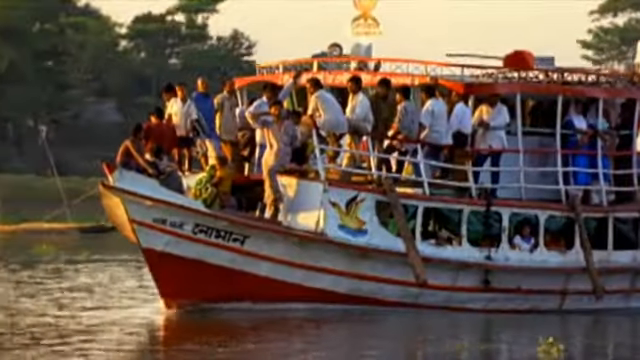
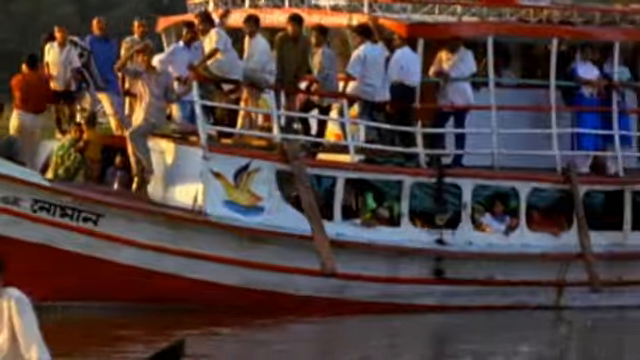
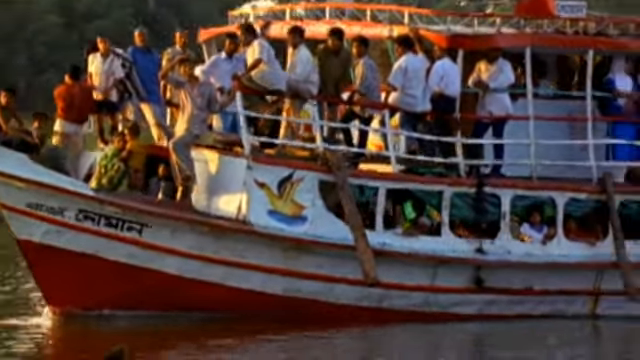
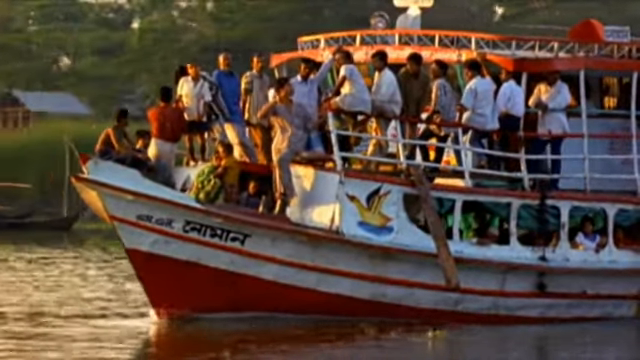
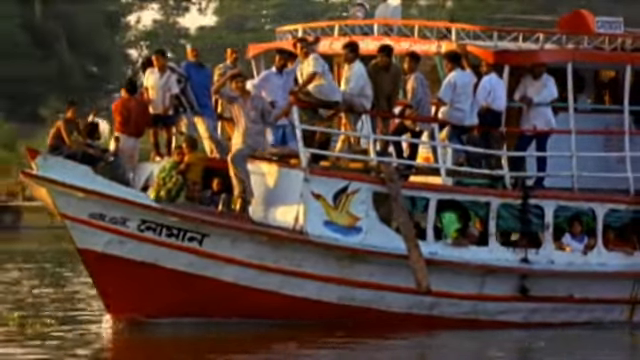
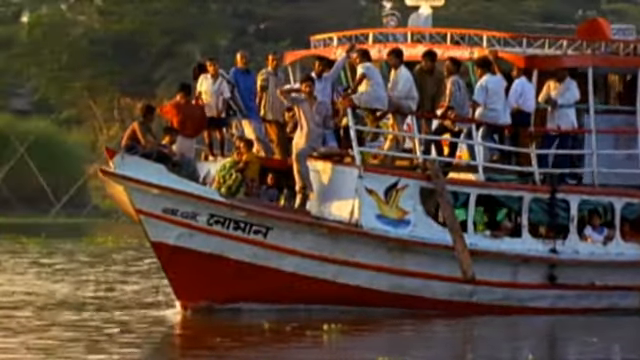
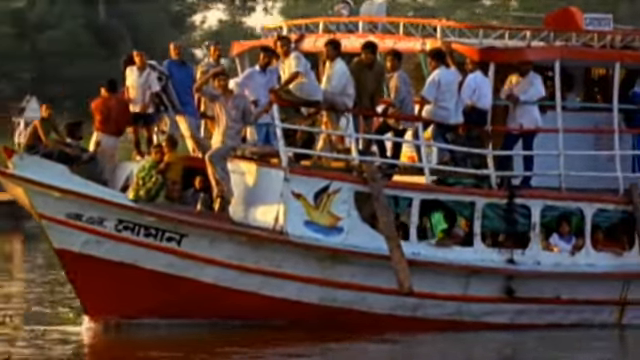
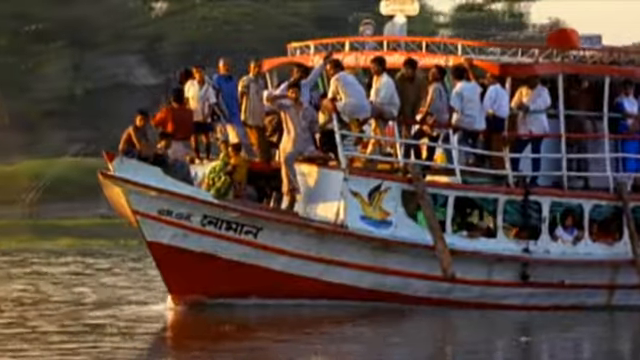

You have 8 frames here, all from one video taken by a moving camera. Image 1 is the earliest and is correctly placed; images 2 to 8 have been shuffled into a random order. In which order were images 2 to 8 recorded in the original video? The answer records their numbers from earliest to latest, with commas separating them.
8, 6, 4, 5, 7, 3, 2
